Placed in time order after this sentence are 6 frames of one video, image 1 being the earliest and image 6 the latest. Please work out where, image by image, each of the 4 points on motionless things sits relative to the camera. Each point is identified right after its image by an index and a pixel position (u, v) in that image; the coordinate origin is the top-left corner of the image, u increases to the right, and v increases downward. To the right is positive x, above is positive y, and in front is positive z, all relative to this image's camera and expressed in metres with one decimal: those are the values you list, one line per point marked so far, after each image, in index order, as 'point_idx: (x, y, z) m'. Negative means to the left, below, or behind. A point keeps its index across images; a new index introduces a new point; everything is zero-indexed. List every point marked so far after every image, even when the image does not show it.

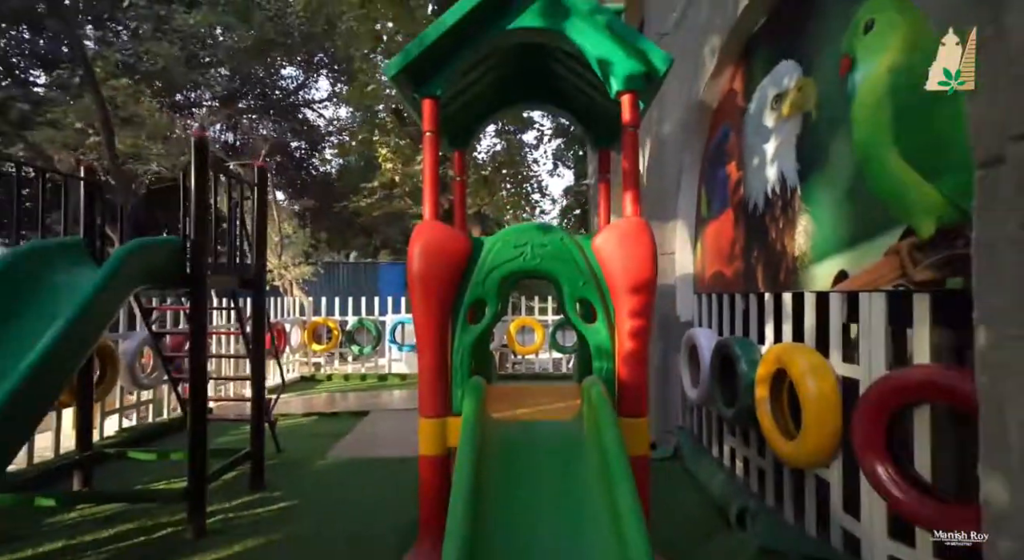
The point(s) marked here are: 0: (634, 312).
0: (+0.7, -0.2, +3.2) m
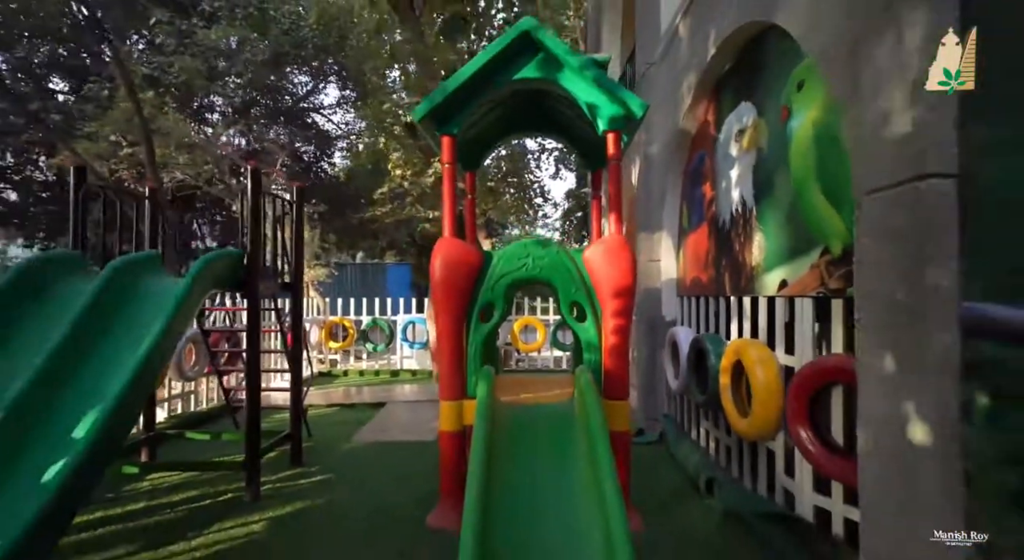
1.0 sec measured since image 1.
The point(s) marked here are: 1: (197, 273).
0: (+0.7, -0.2, +3.9) m
1: (-2.0, 0.0, +3.7) m
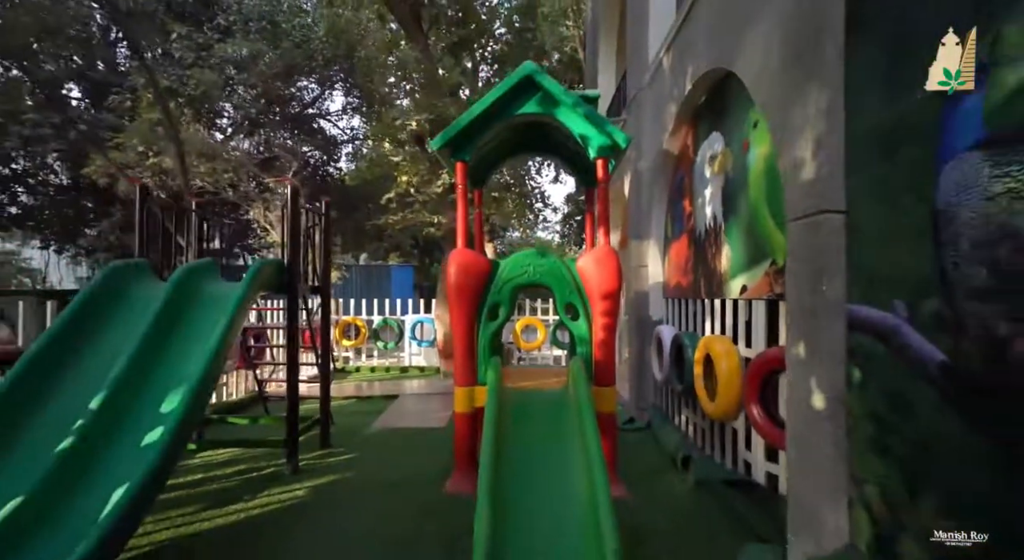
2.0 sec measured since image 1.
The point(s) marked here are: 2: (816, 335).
0: (+0.7, -0.3, +4.6) m
1: (-2.0, 0.0, +4.4) m
2: (+1.4, -0.3, +2.6) m
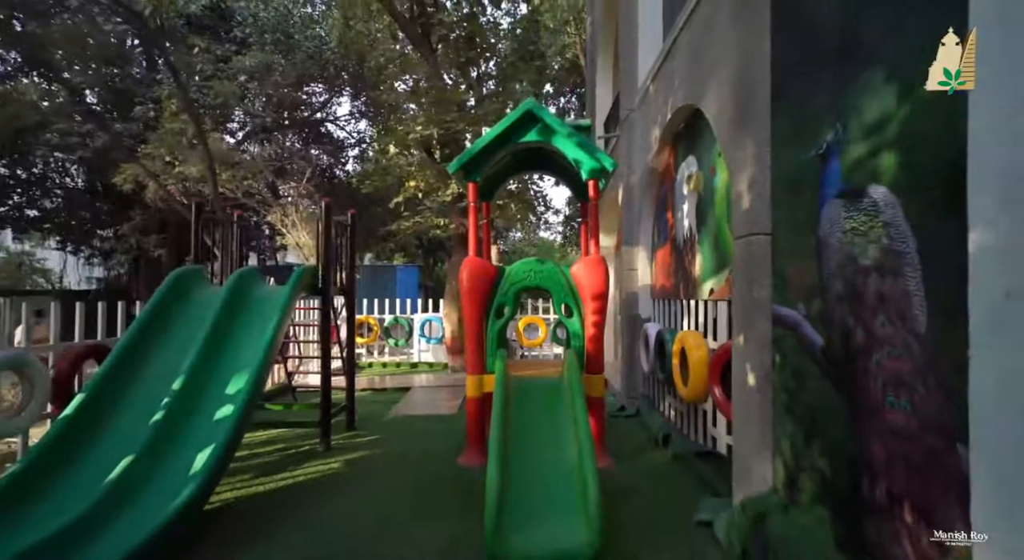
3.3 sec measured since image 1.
0: (+0.8, -0.3, +5.3) m
1: (-2.0, 0.0, +5.2) m
2: (+1.4, -0.3, +3.4) m
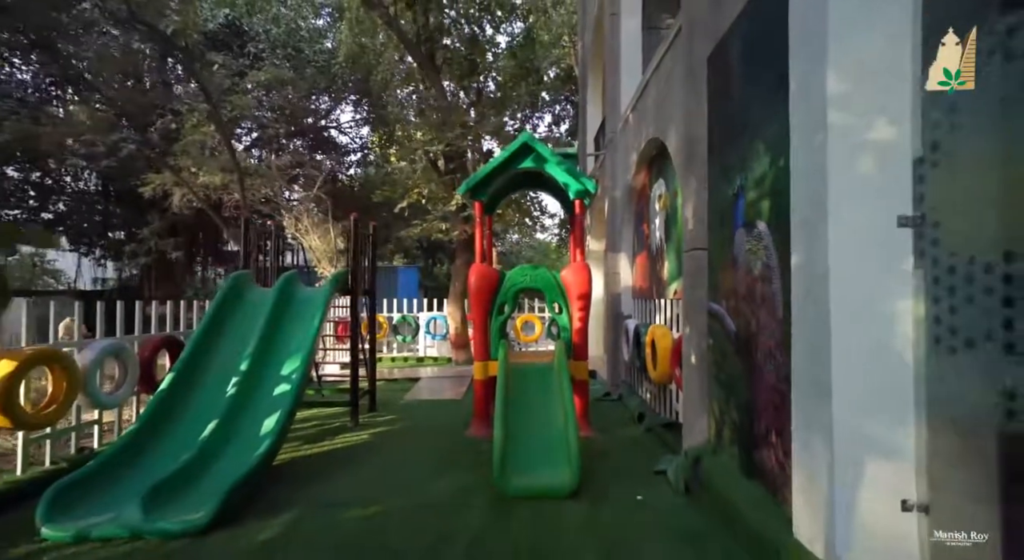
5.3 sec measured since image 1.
0: (+0.8, -0.3, +6.4) m
1: (-2.0, -0.1, +6.3) m
2: (+1.4, -0.3, +4.5) m
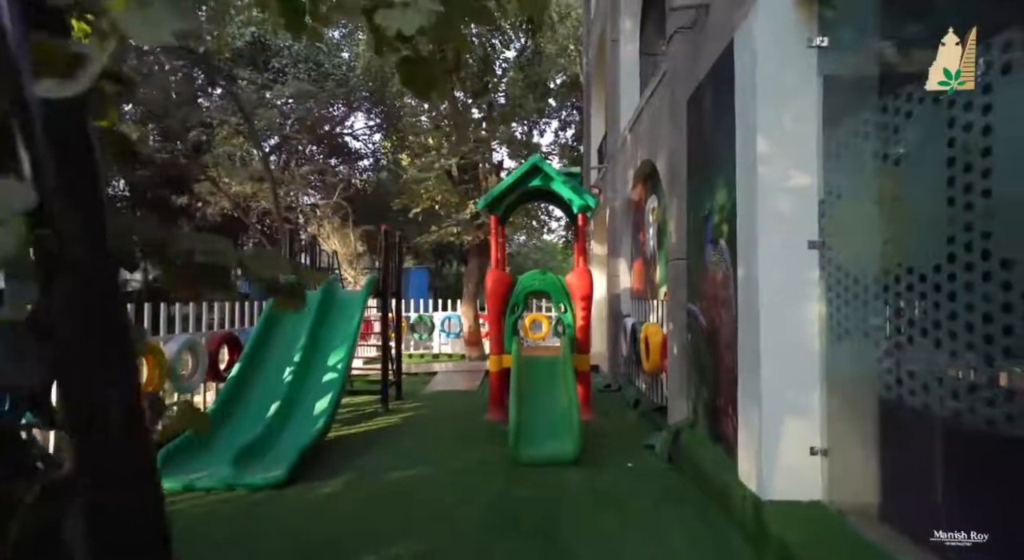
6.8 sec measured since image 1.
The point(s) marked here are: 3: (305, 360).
0: (+0.9, -0.4, +7.3) m
1: (-1.8, -0.1, +7.2) m
2: (+1.5, -0.4, +5.4) m
3: (-2.3, -0.9, +6.3) m
